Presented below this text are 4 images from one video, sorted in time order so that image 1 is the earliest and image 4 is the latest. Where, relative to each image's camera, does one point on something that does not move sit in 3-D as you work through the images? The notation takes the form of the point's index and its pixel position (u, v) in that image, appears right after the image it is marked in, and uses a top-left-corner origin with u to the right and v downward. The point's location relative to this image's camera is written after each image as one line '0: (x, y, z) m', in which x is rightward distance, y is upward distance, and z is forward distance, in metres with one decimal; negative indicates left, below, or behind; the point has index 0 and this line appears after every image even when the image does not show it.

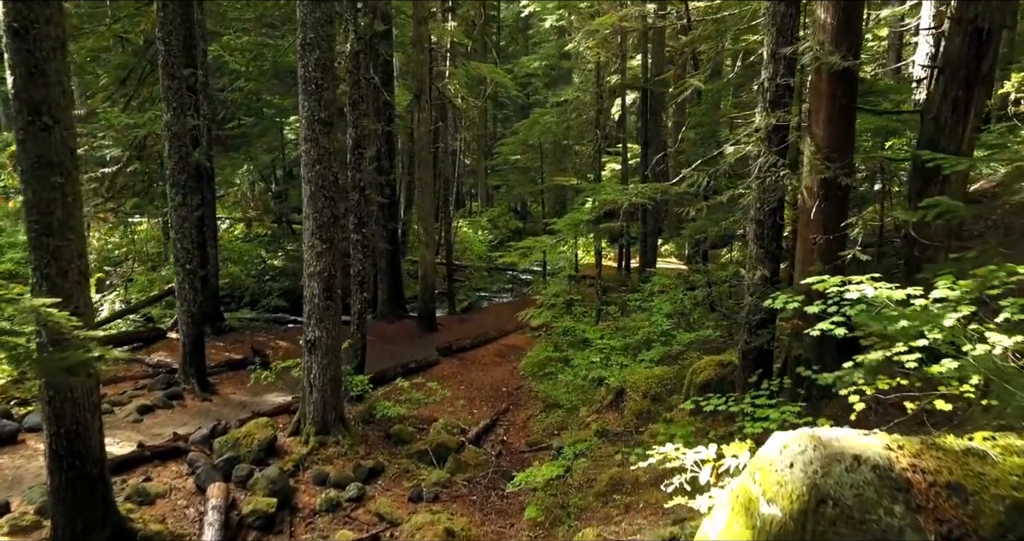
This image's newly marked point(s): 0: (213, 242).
0: (-7.1, +0.7, +14.2) m
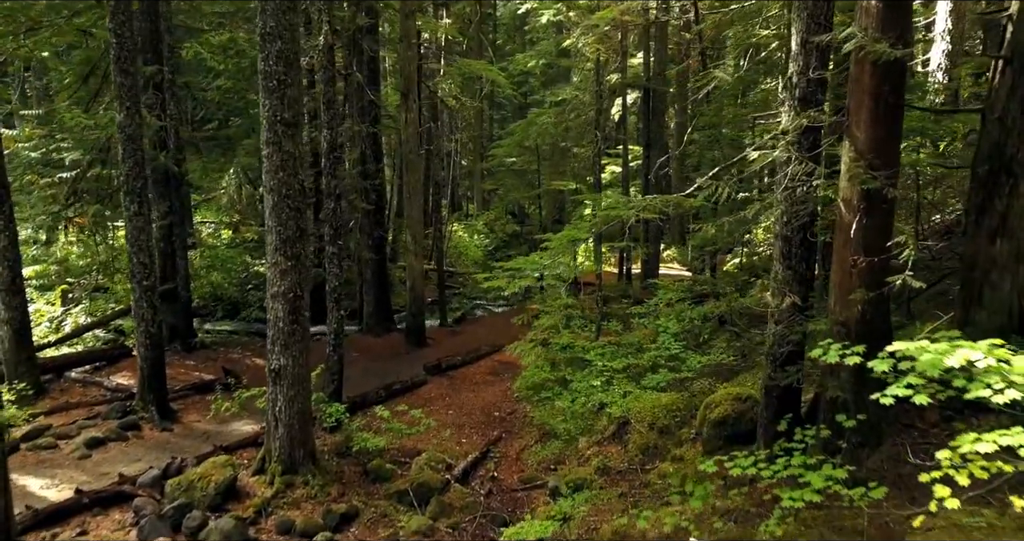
0: (-7.2, +0.4, +13.2) m
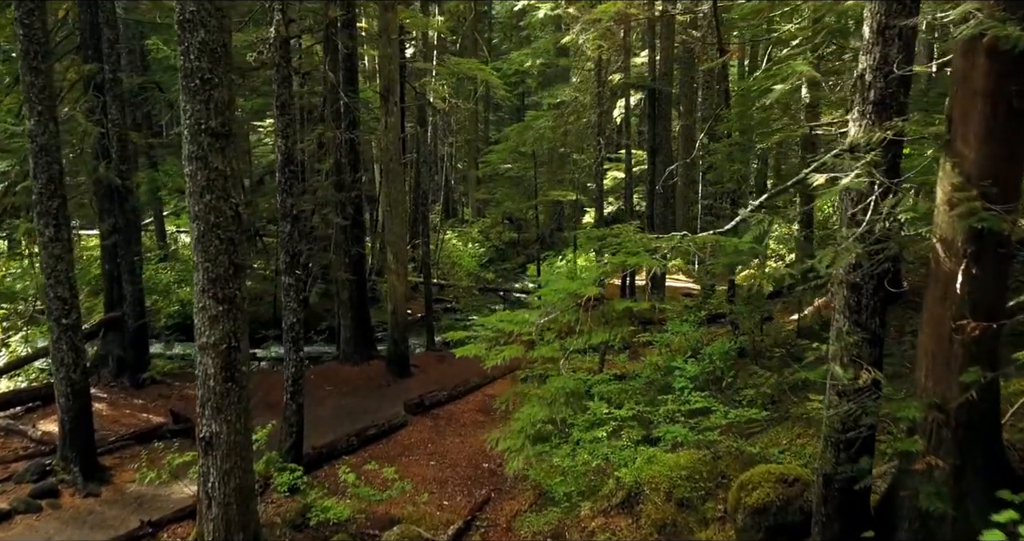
0: (-7.4, -0.1, +11.6) m
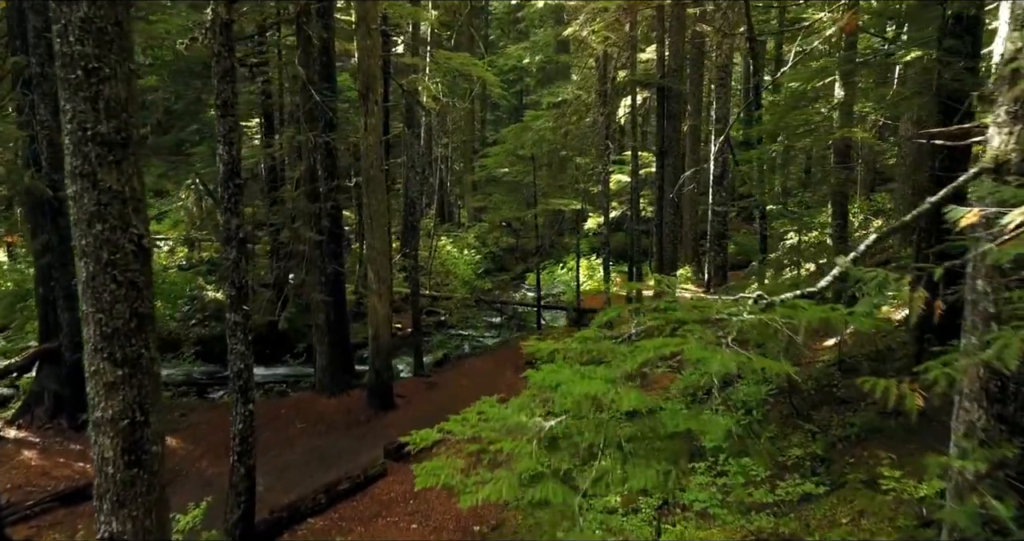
0: (-7.5, -0.5, +10.1) m
